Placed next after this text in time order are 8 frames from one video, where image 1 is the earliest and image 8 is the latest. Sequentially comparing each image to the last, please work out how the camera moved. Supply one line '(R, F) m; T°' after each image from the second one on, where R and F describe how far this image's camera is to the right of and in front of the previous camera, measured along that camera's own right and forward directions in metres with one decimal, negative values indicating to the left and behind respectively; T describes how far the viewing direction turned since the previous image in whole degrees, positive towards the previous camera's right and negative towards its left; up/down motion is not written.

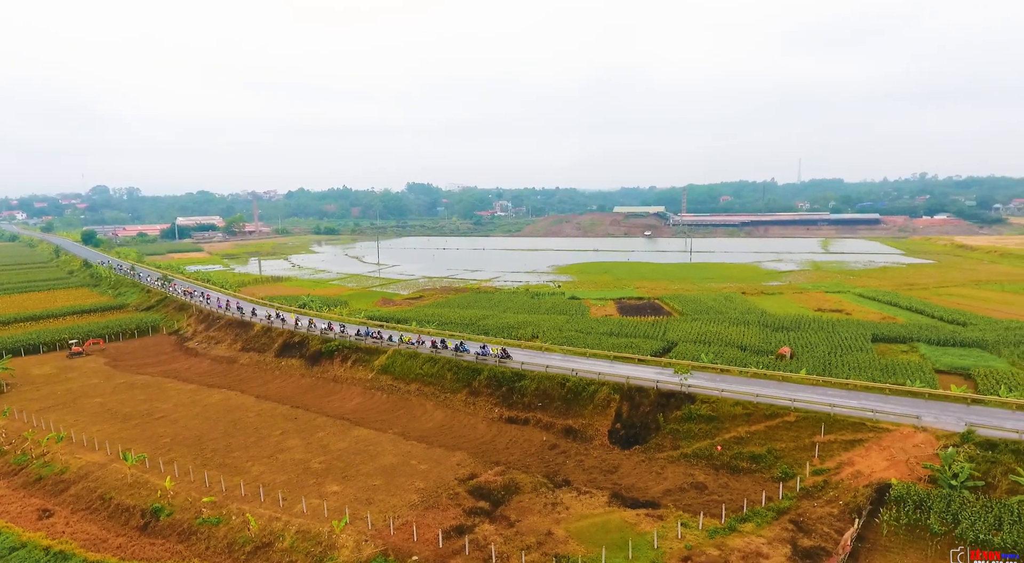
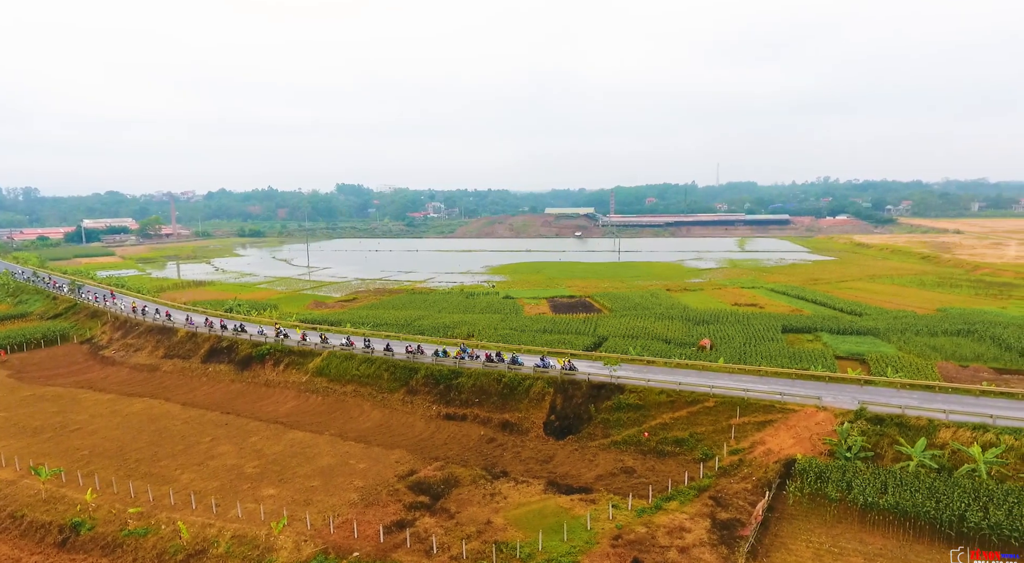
(-0.2, -1.0) m; +6°
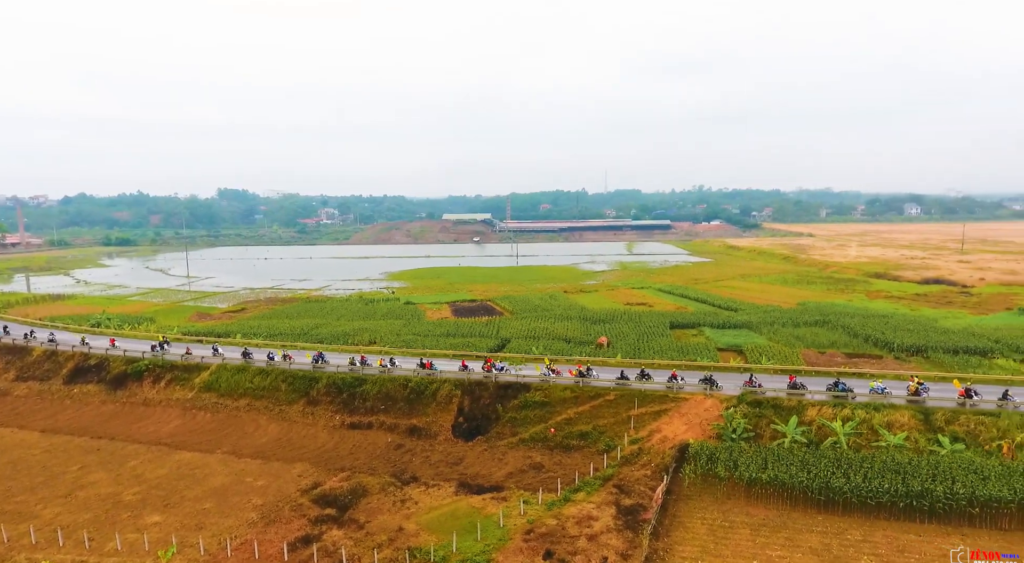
(-0.7, -0.3) m; +10°
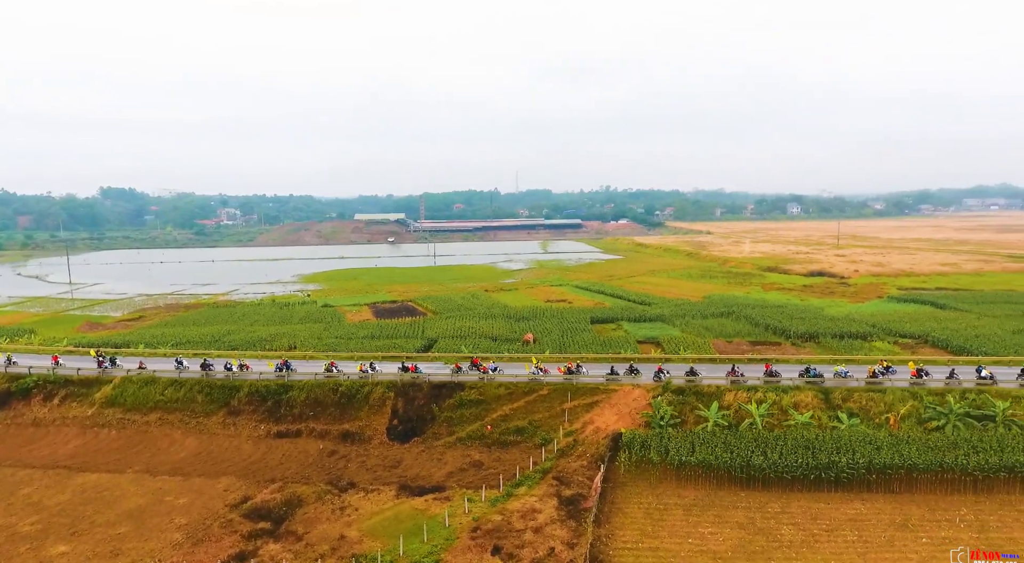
(-1.6, -0.2) m; +9°
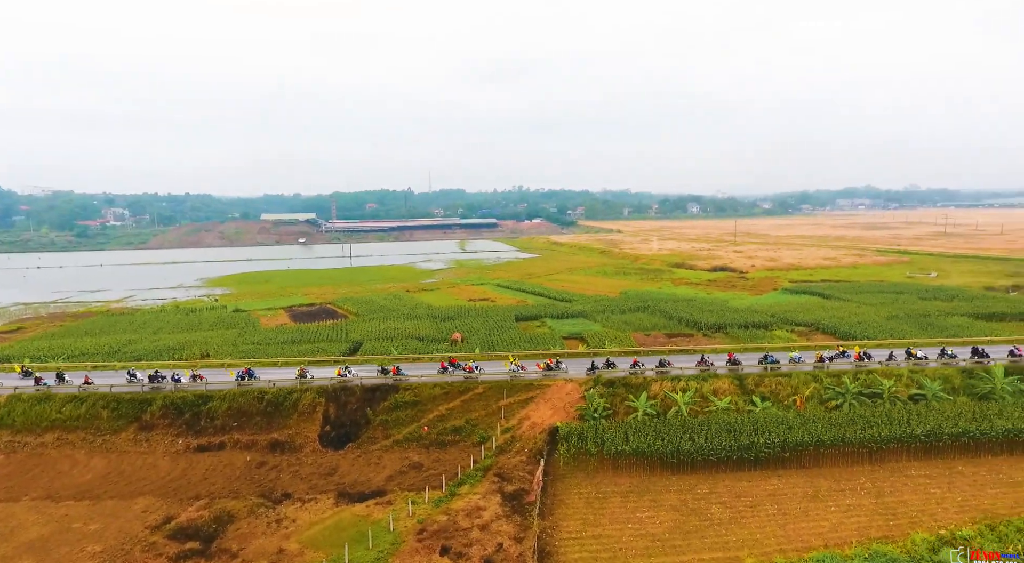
(-1.6, -0.1) m; +9°
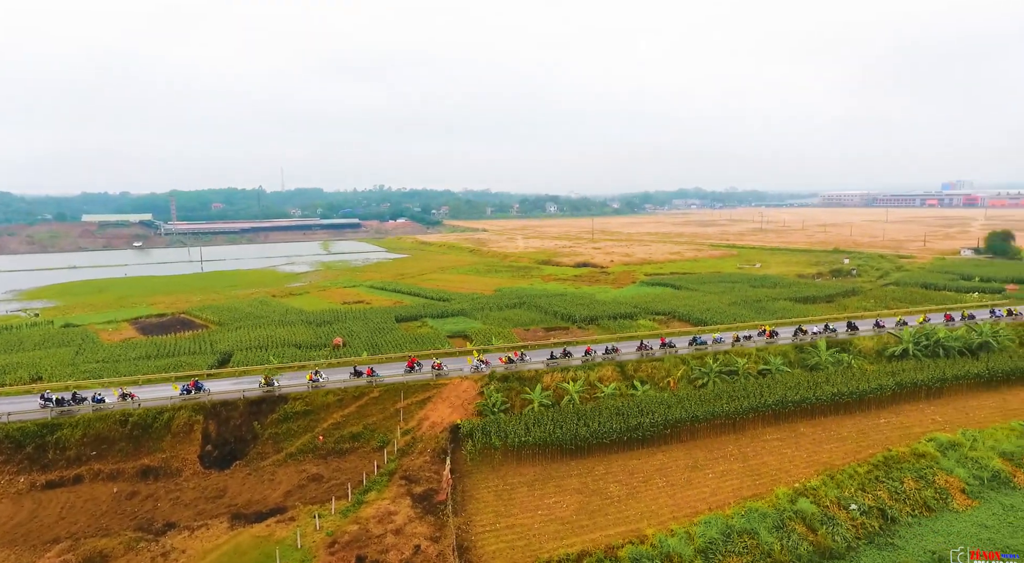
(-2.4, 0.0) m; +14°
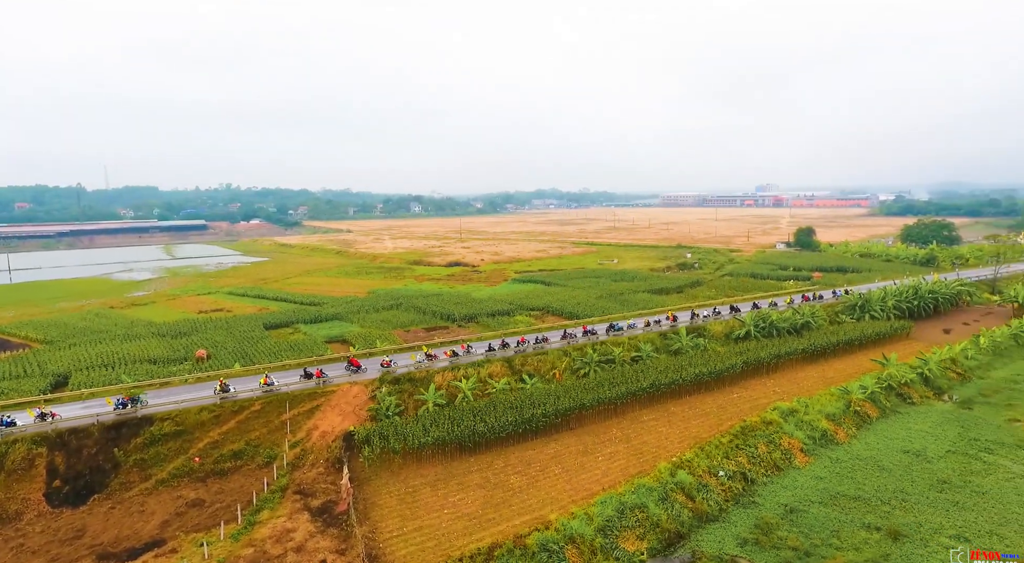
(-2.0, +0.2) m; +14°
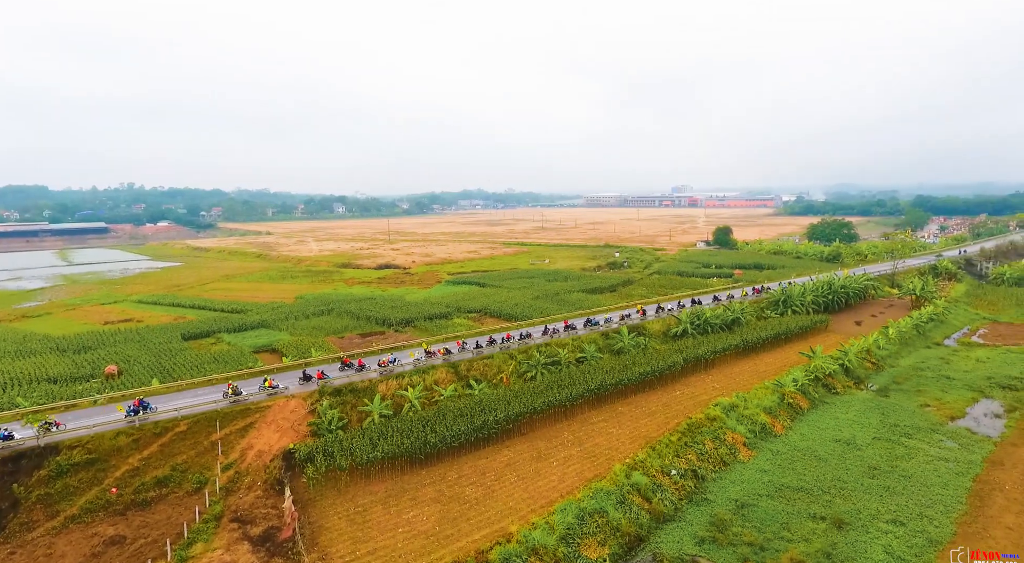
(-1.4, +1.2) m; +7°
